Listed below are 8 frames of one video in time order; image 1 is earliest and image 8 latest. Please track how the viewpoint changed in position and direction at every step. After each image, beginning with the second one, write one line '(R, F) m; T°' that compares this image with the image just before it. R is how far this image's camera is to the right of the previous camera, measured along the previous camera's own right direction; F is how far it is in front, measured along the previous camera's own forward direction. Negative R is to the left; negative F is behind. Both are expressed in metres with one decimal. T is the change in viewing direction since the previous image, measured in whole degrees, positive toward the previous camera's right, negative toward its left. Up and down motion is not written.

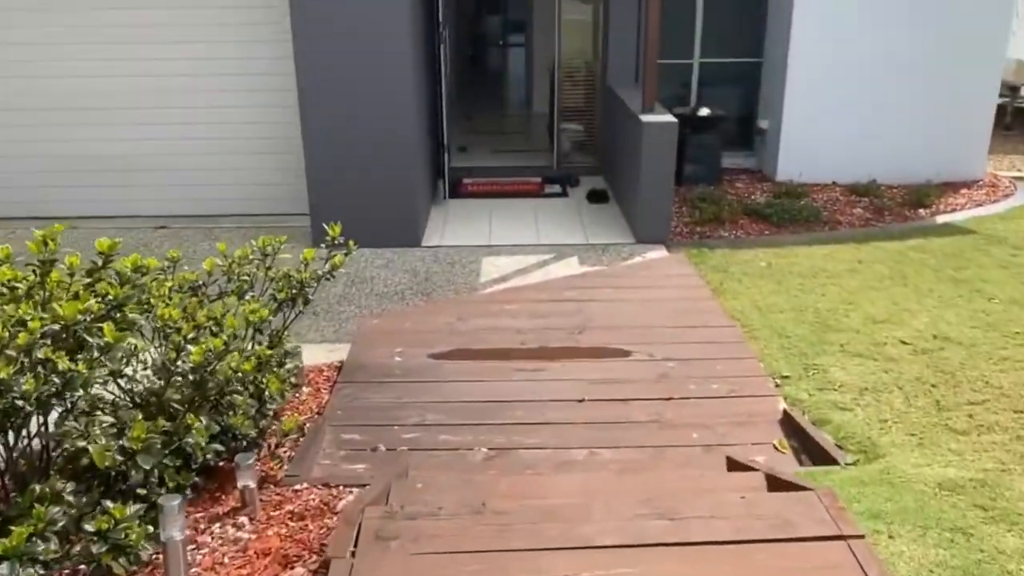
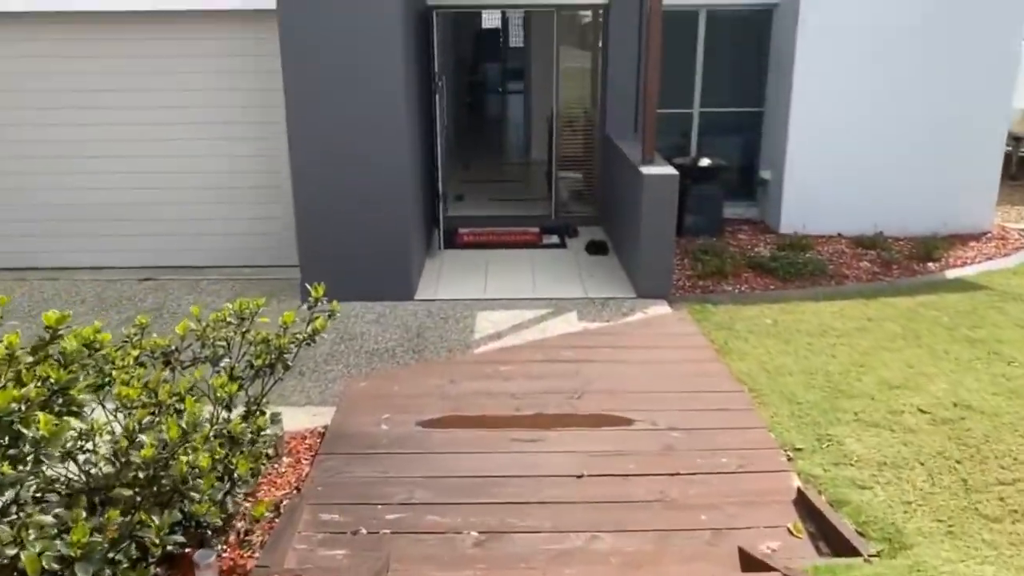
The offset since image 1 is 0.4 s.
(0.0, +0.2) m; 0°
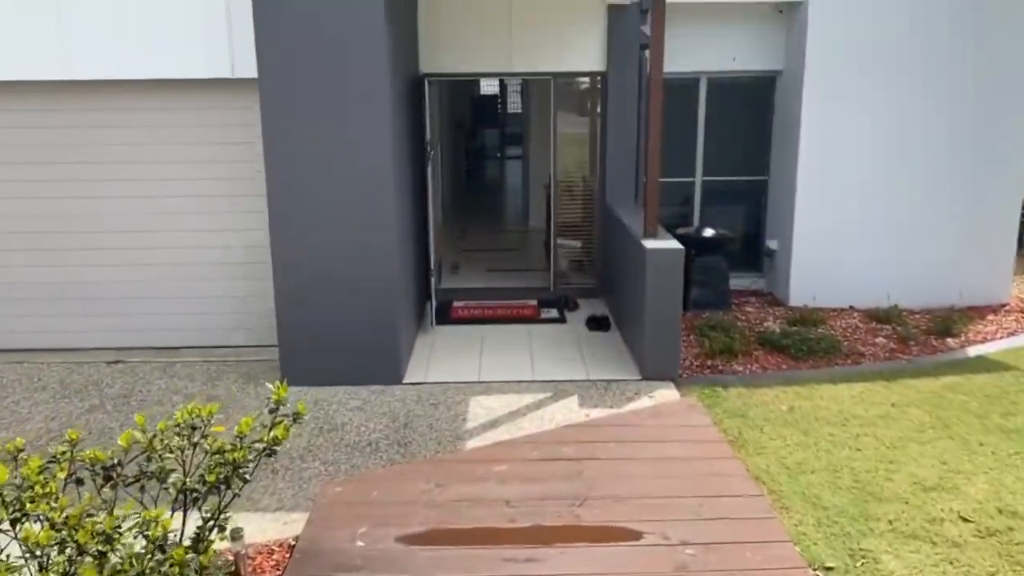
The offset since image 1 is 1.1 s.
(0.0, +0.4) m; 0°
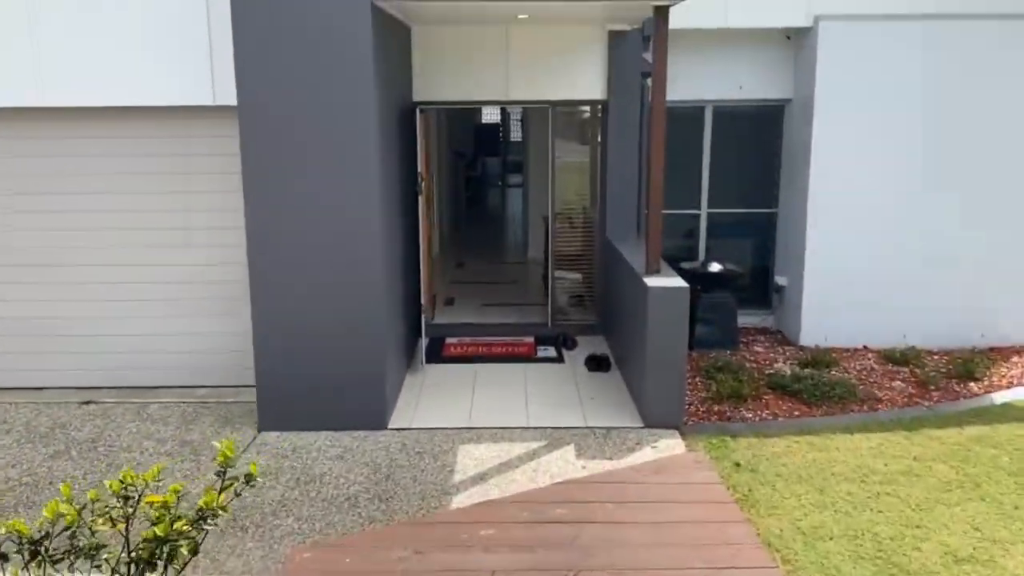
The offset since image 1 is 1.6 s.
(+0.1, +0.4) m; 0°
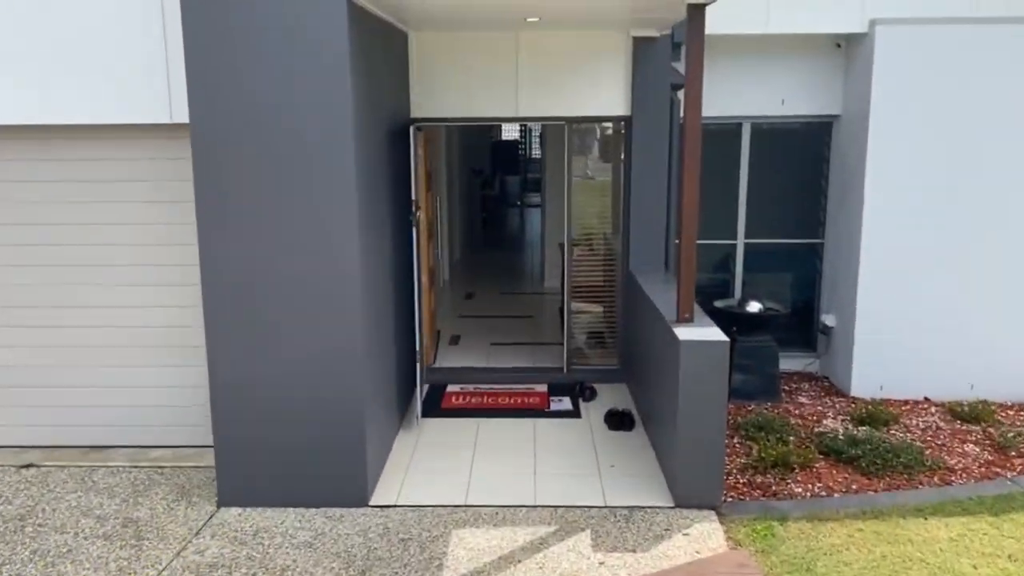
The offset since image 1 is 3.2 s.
(+0.1, +0.9) m; -2°
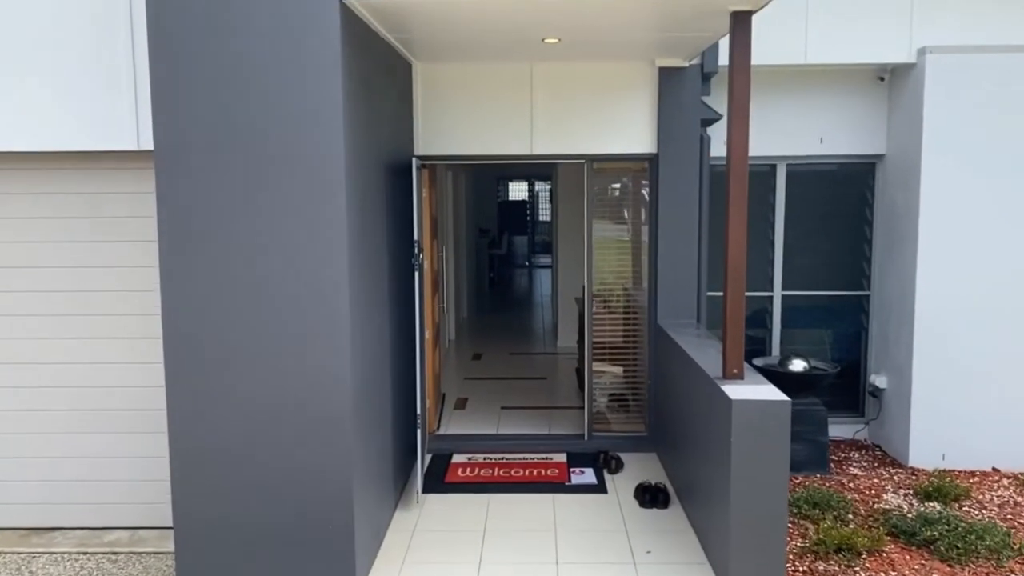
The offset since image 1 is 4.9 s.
(-0.1, +0.7) m; 0°
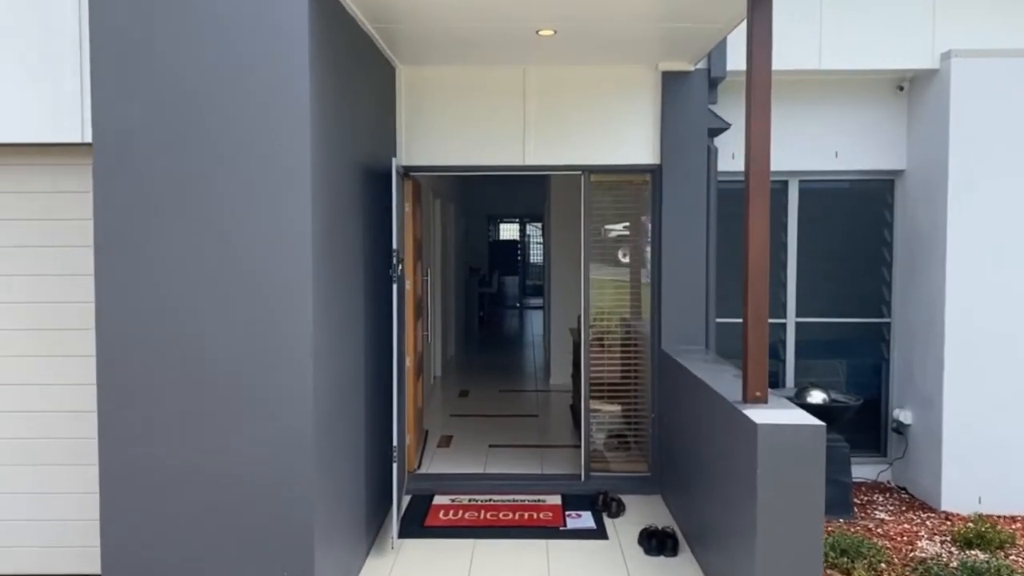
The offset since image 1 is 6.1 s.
(0.0, +0.5) m; +1°
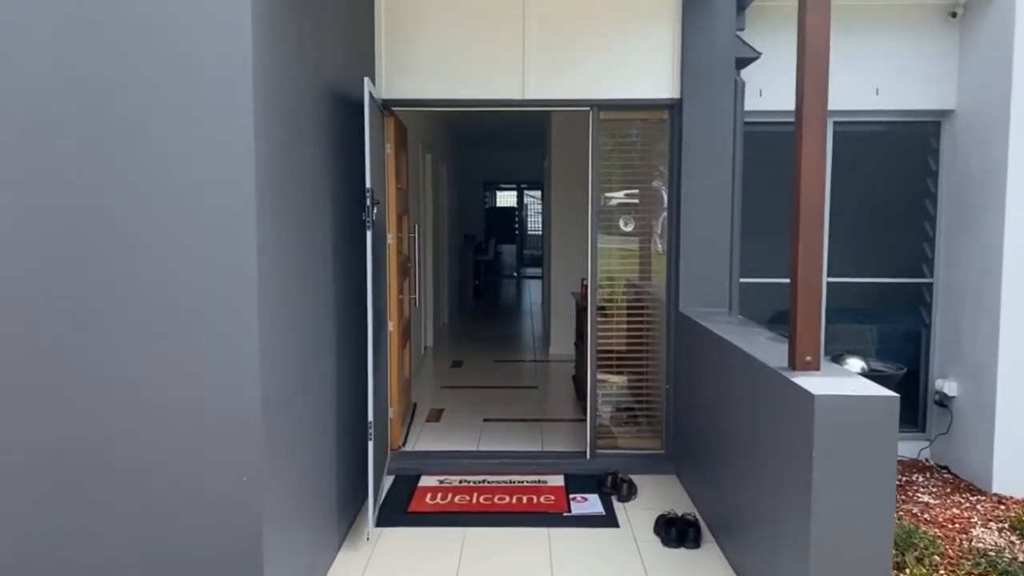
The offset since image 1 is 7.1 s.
(0.0, +0.7) m; 0°
